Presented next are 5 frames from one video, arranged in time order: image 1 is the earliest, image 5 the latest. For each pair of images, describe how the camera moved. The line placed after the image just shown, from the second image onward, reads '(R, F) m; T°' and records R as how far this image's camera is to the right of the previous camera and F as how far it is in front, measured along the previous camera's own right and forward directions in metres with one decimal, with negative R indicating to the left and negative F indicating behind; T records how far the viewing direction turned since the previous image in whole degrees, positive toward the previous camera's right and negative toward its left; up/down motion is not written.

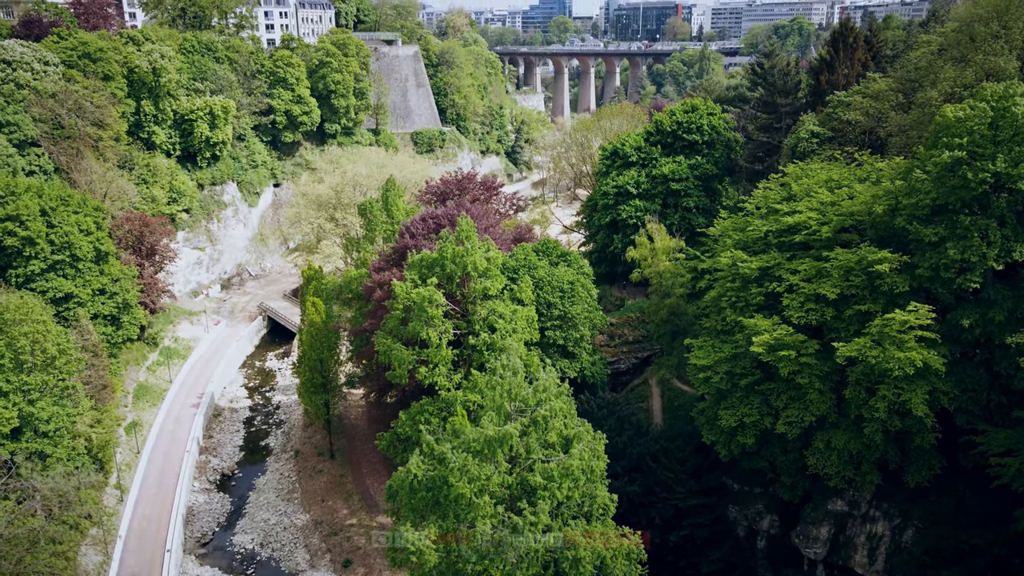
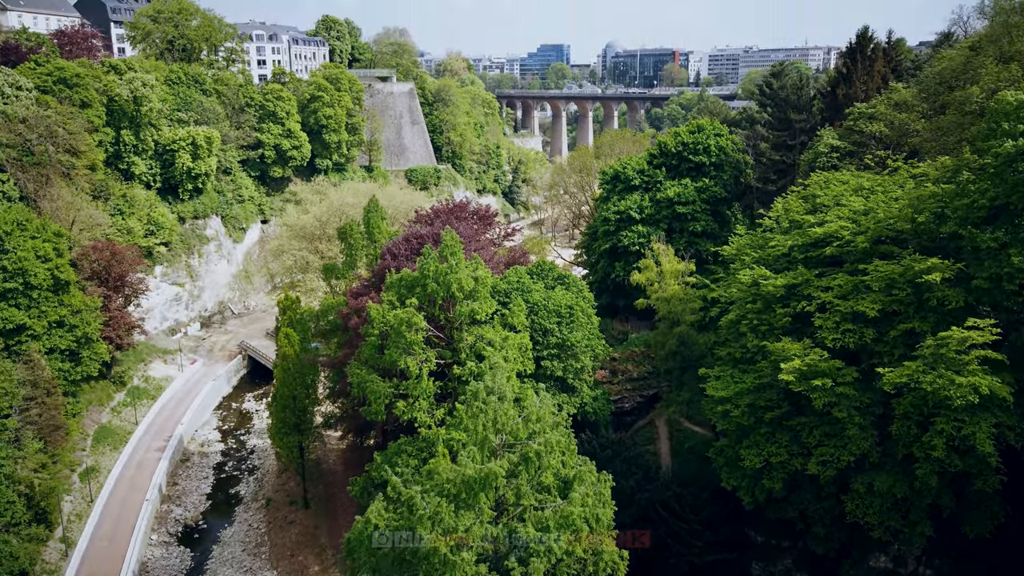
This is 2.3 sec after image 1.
(+0.2, +2.6) m; 0°
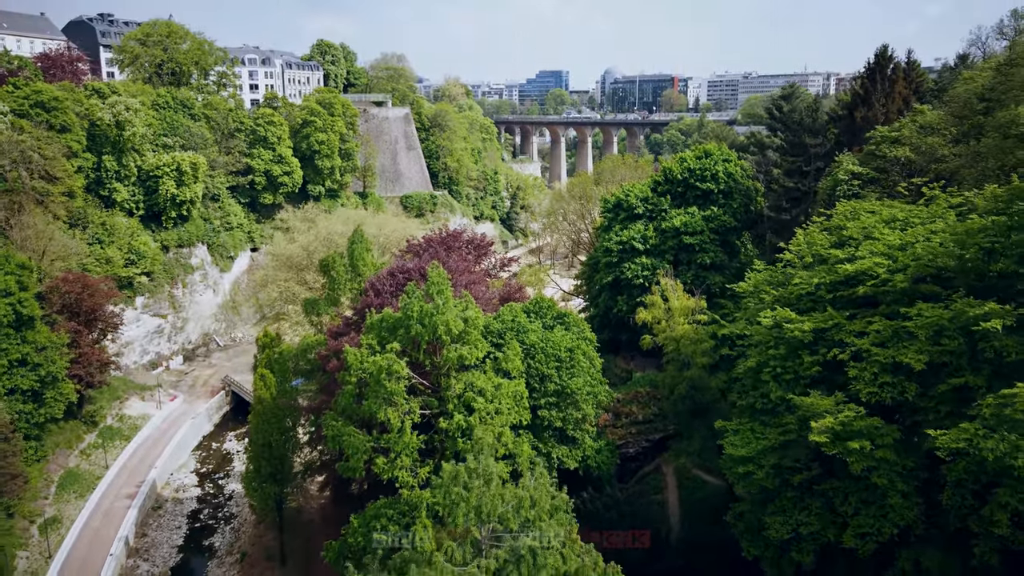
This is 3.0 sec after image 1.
(+0.1, +2.0) m; 0°
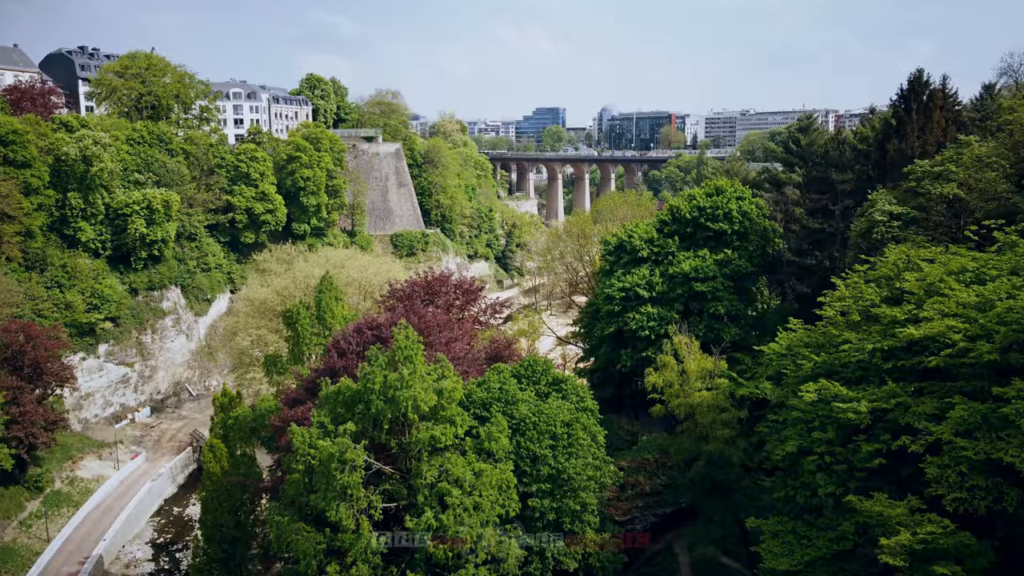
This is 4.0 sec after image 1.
(+0.2, +3.2) m; 0°
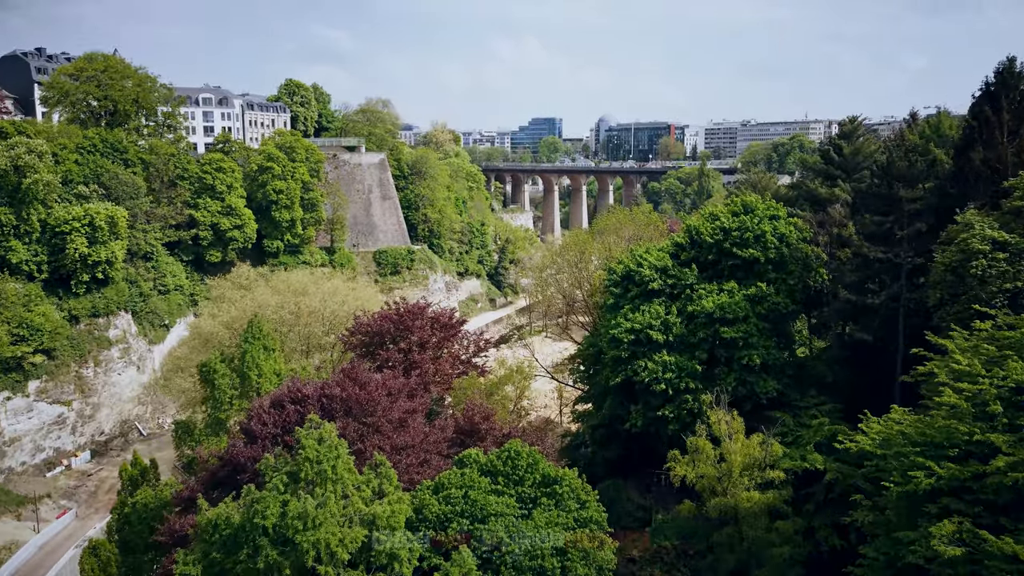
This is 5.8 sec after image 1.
(+0.3, +5.1) m; 0°
